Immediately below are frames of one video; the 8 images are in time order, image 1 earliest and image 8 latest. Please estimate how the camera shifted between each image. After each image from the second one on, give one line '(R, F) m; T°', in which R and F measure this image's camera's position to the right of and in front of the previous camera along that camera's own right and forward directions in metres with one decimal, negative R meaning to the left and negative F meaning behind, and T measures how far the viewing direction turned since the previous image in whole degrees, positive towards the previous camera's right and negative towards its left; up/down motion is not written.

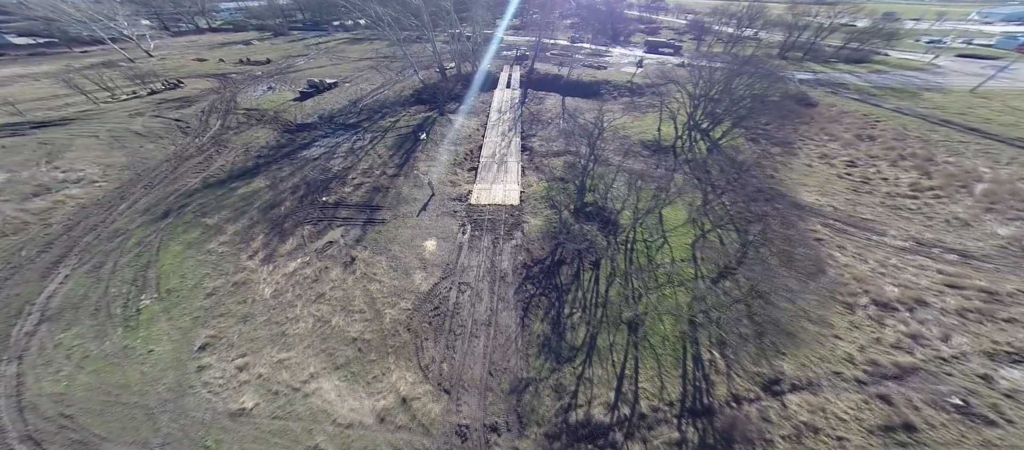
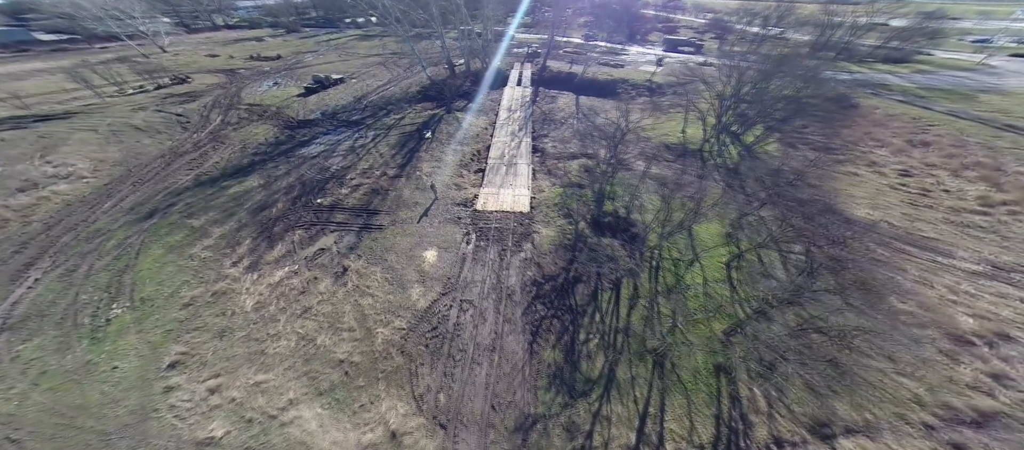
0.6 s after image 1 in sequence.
(-0.1, +1.5) m; -2°
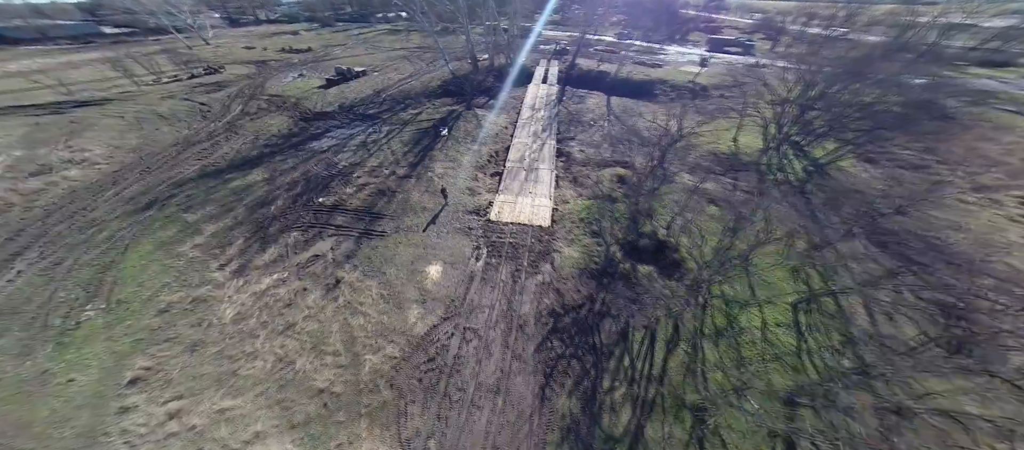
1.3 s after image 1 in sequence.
(0.0, +1.8) m; -4°
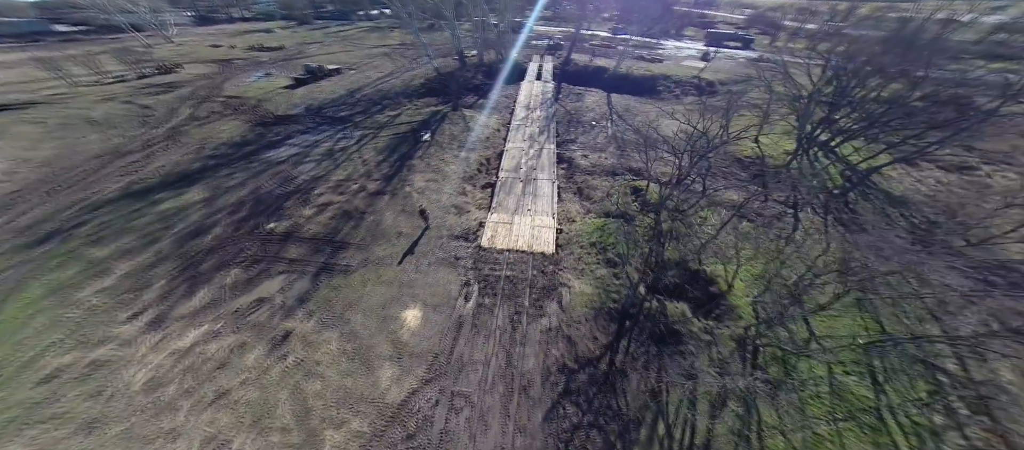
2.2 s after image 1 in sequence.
(-0.1, +2.2) m; +2°
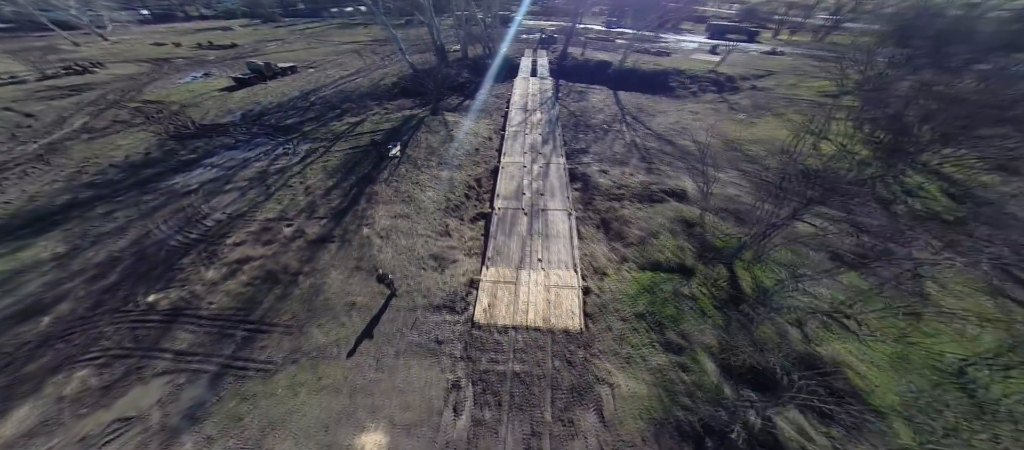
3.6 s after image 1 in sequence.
(-0.4, +3.2) m; +2°
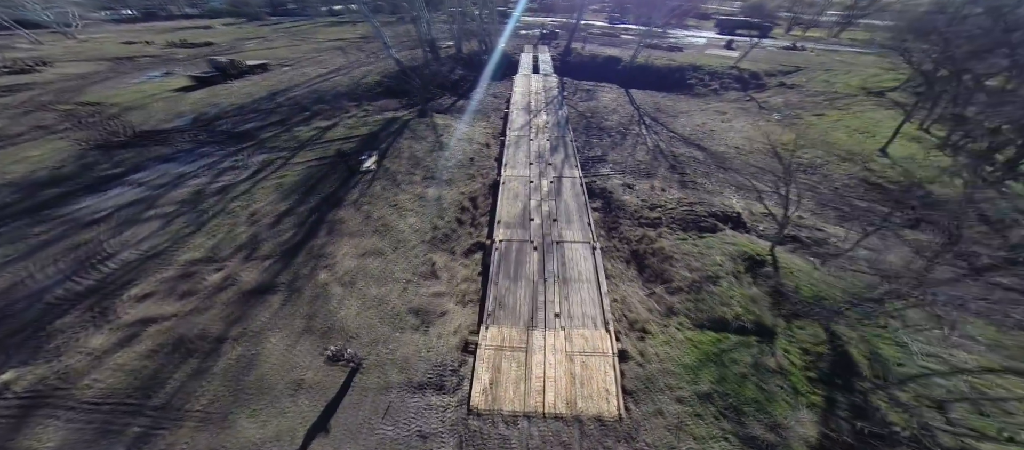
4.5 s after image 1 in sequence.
(-0.2, +2.0) m; +1°
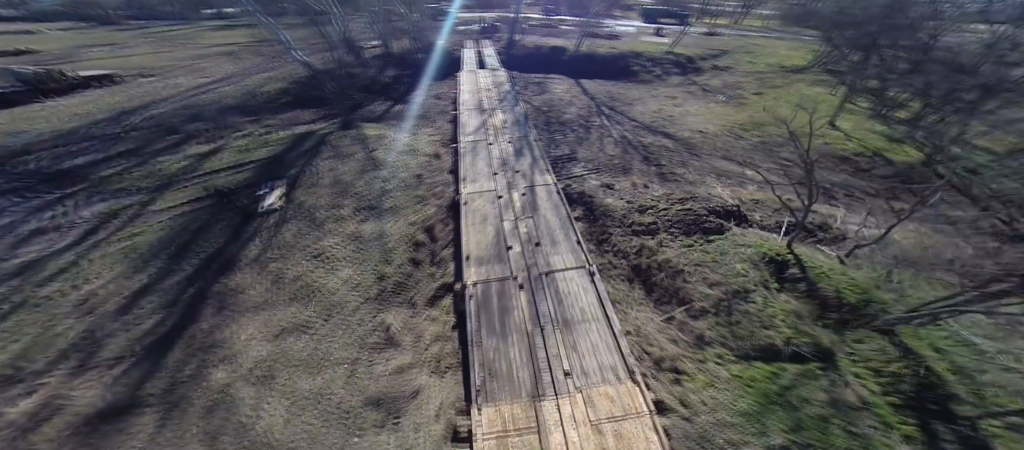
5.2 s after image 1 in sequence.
(-0.2, +1.6) m; +9°
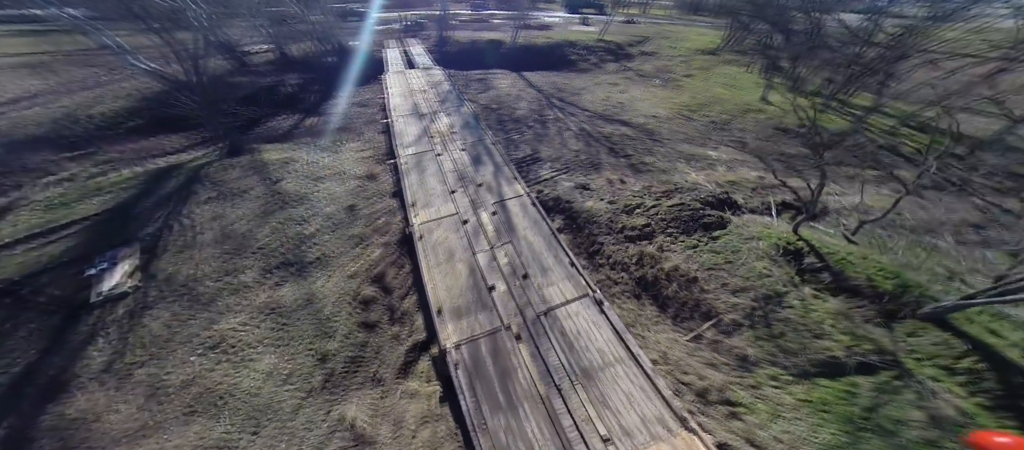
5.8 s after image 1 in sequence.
(-0.3, +1.3) m; +10°
